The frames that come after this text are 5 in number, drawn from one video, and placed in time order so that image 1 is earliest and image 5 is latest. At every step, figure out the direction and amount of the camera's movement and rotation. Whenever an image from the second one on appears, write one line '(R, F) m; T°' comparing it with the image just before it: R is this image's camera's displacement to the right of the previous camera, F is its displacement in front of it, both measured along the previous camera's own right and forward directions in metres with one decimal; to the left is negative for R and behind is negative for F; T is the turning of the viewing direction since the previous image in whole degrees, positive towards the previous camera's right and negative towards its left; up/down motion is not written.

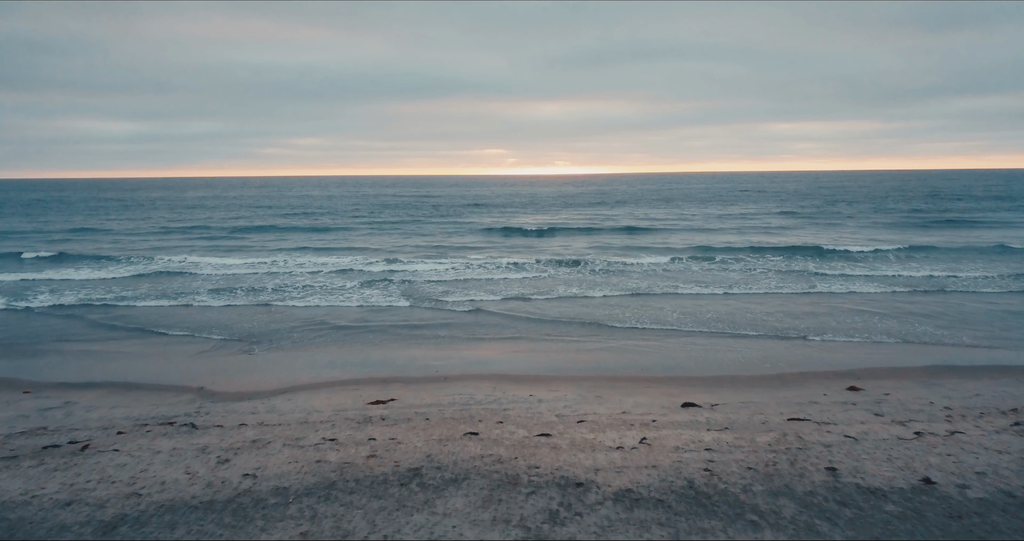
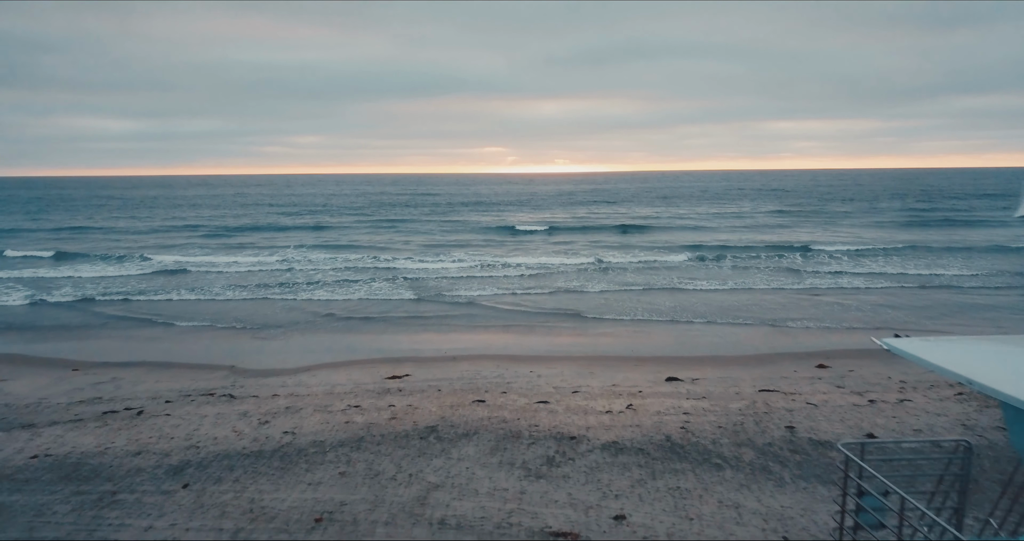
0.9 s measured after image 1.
(0.0, -1.3) m; 0°
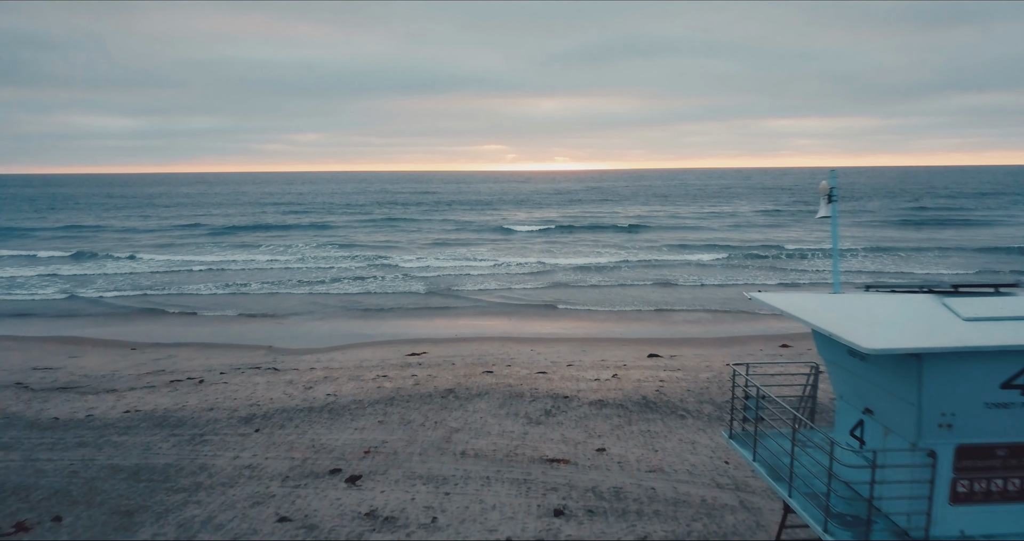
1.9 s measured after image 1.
(-0.1, -1.9) m; 0°
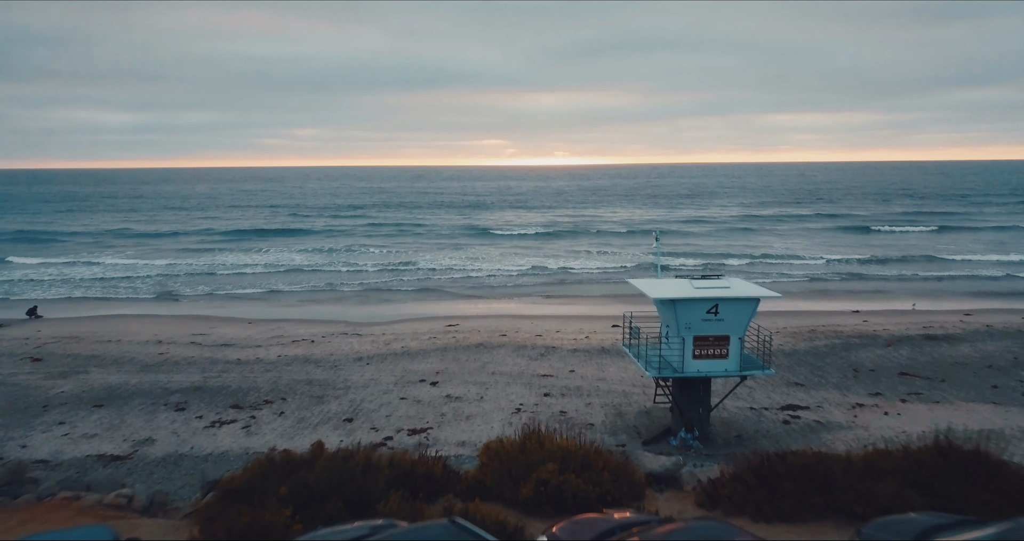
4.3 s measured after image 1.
(-0.2, -6.2) m; 0°
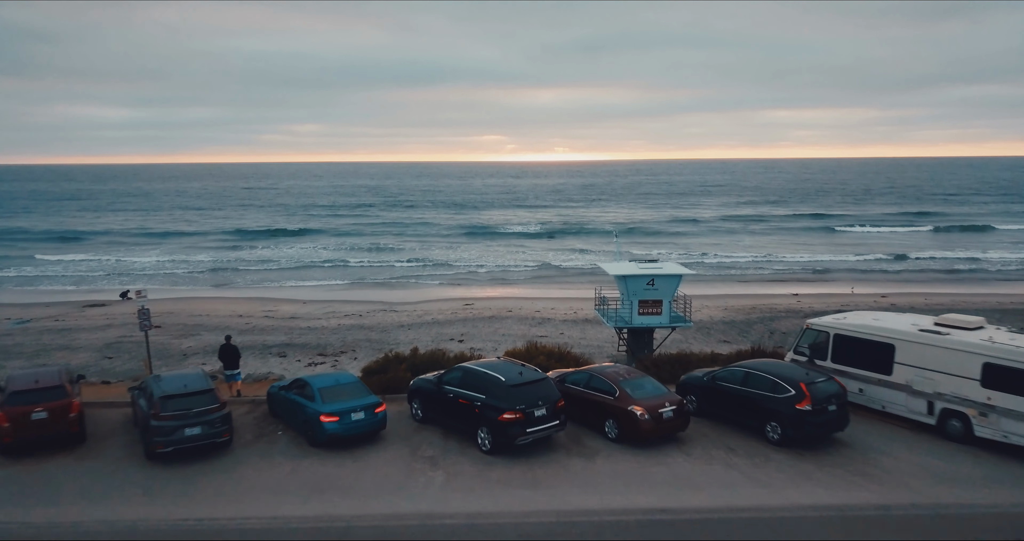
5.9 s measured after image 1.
(-0.1, -5.2) m; 0°
